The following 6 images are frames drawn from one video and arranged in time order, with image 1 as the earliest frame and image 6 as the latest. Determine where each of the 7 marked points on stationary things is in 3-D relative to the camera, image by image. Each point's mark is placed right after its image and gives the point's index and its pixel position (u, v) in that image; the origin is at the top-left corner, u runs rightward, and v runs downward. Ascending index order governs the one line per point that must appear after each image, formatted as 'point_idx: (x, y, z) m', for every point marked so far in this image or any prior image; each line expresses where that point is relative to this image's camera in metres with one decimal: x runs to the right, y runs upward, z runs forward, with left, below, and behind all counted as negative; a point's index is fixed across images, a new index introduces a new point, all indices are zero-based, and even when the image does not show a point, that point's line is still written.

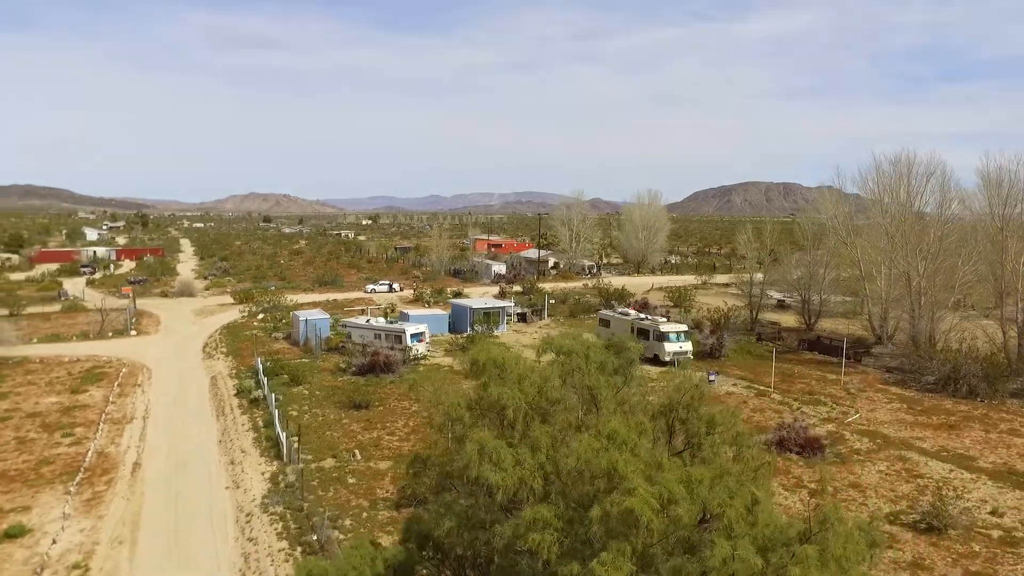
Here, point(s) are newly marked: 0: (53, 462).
0: (-10.0, -3.8, +12.8) m
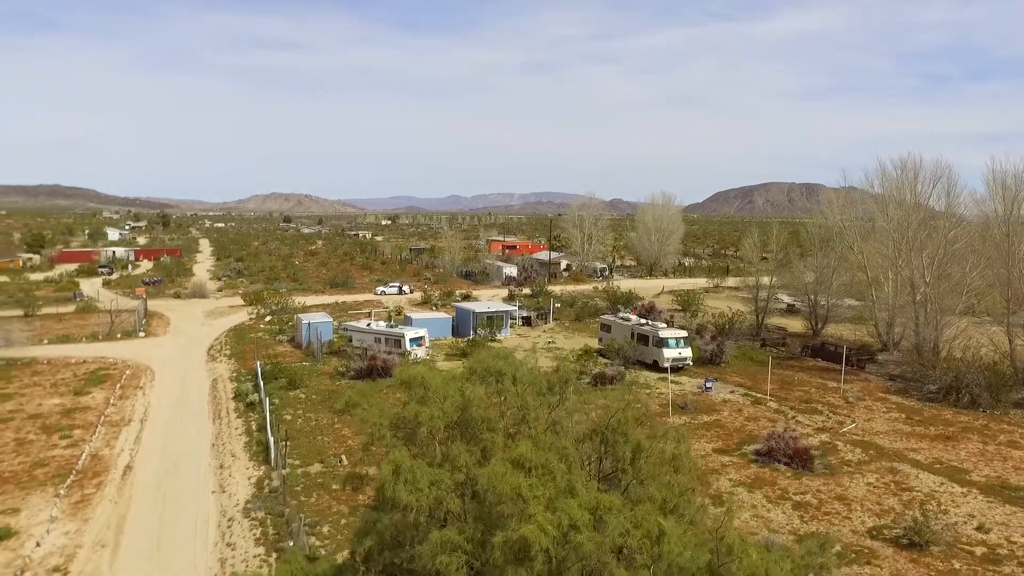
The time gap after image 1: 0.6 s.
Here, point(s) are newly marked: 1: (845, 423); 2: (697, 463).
0: (-10.3, -3.9, +13.0) m
1: (+8.6, -3.5, +15.2) m
2: (+3.8, -3.7, +12.4) m
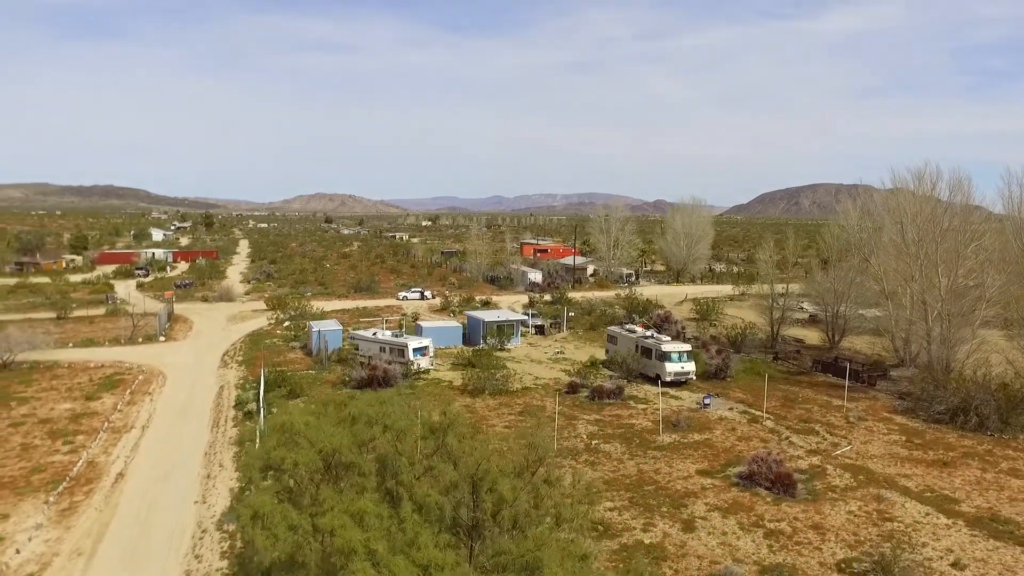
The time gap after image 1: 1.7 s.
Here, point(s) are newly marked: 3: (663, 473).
0: (-10.7, -4.2, +13.6) m
1: (+8.2, -3.9, +14.8) m
2: (+3.3, -4.1, +12.2) m
3: (+3.3, -4.0, +12.9) m
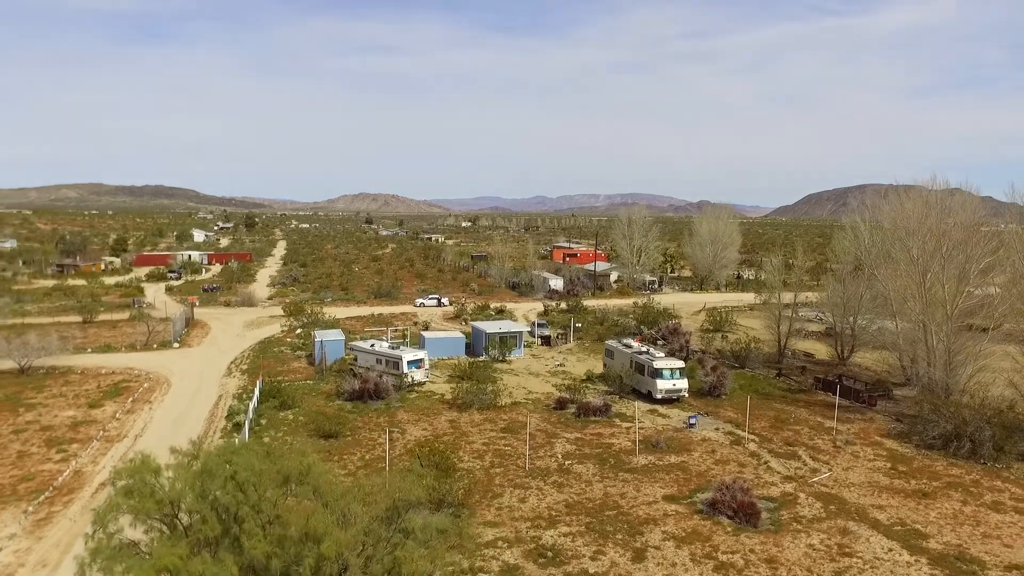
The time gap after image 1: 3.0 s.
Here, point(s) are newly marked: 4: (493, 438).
0: (-11.4, -4.5, +14.1) m
1: (+7.5, -4.5, +14.5) m
2: (+2.5, -4.6, +12.1) m
3: (+2.5, -4.5, +12.8) m
4: (-0.5, -4.3, +16.9) m
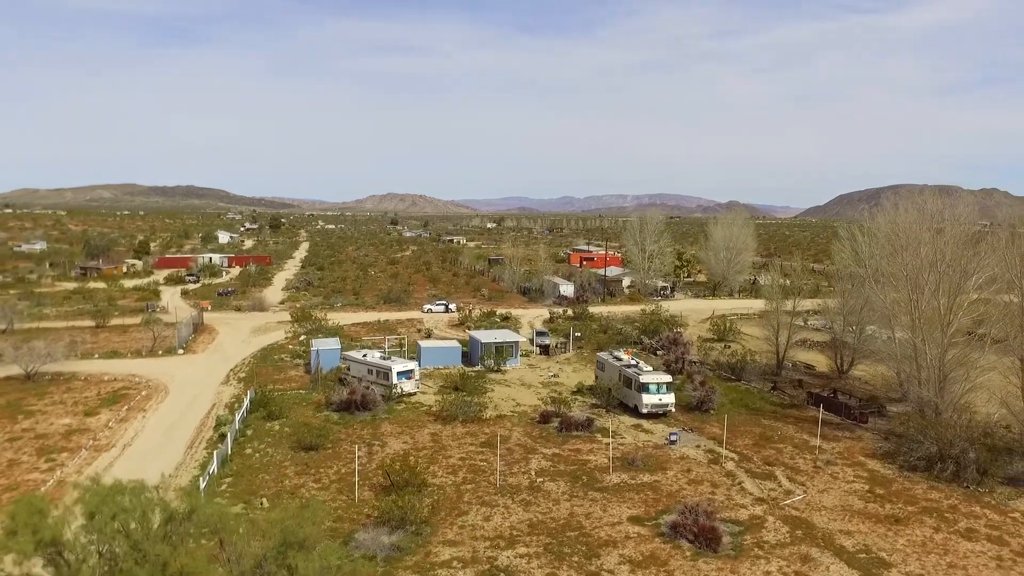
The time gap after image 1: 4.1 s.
0: (-12.1, -4.9, +14.5) m
1: (+6.8, -4.9, +14.3) m
2: (+1.8, -5.0, +12.1) m
3: (+1.7, -5.0, +12.8) m
4: (-1.2, -4.7, +17.0) m
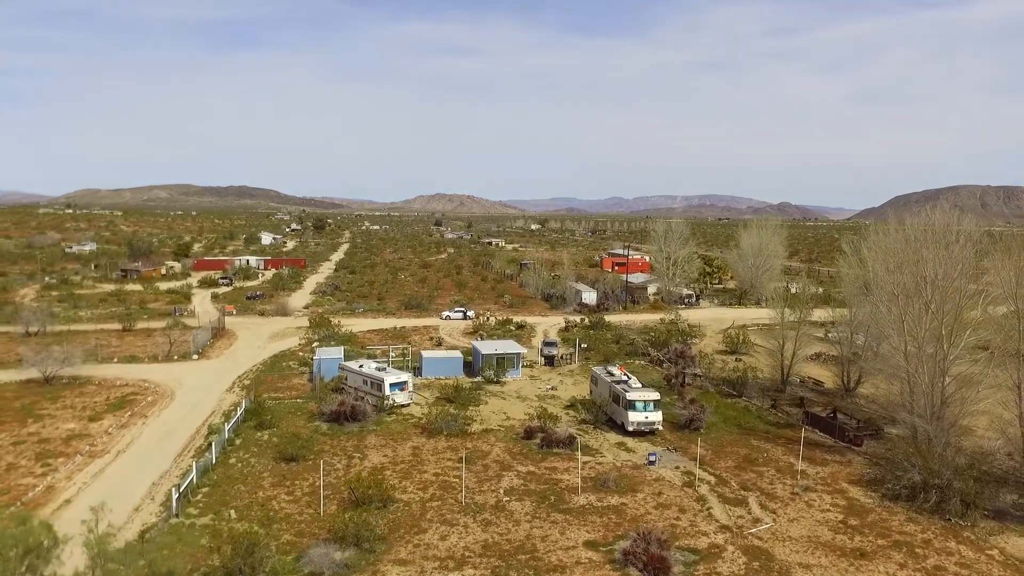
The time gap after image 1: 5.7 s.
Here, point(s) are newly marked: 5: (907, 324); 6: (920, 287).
0: (-13.0, -5.3, +15.3) m
1: (+5.9, -5.5, +14.0) m
2: (+0.8, -5.5, +12.1) m
3: (+0.8, -5.5, +12.8) m
4: (-1.9, -5.2, +17.2) m
5: (+13.7, -1.2, +20.3) m
6: (+13.7, 0.0, +20.0) m
